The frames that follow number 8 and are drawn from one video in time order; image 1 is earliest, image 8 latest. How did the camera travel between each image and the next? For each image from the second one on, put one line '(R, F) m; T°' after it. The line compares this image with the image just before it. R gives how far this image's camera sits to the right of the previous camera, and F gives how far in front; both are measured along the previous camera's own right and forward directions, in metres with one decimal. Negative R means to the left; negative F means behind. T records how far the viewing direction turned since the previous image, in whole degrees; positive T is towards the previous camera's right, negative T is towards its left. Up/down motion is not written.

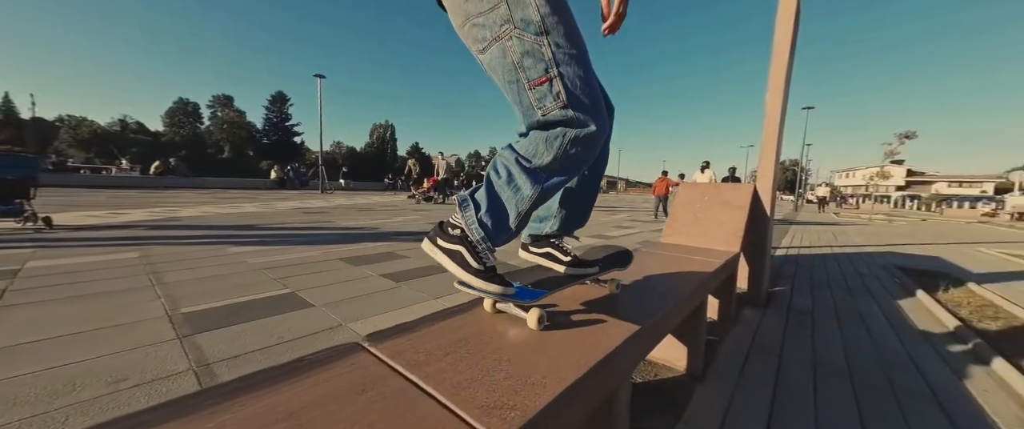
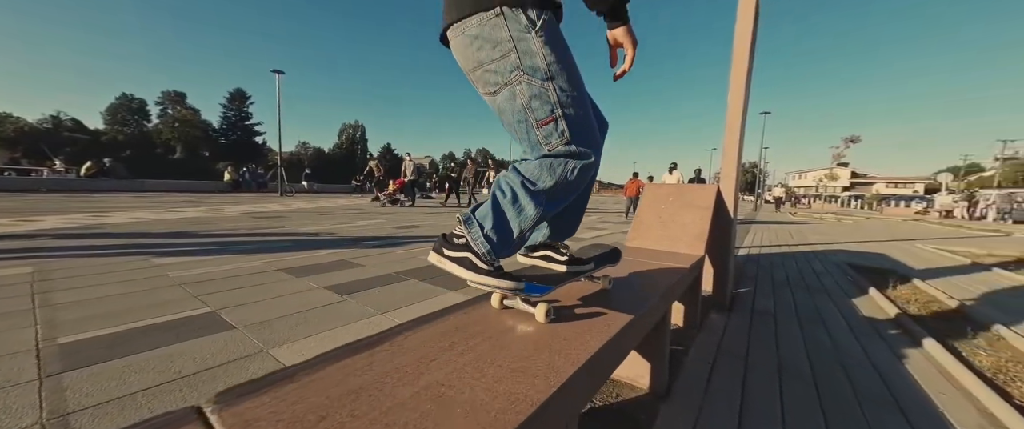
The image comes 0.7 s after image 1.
(+0.1, +0.2) m; +4°
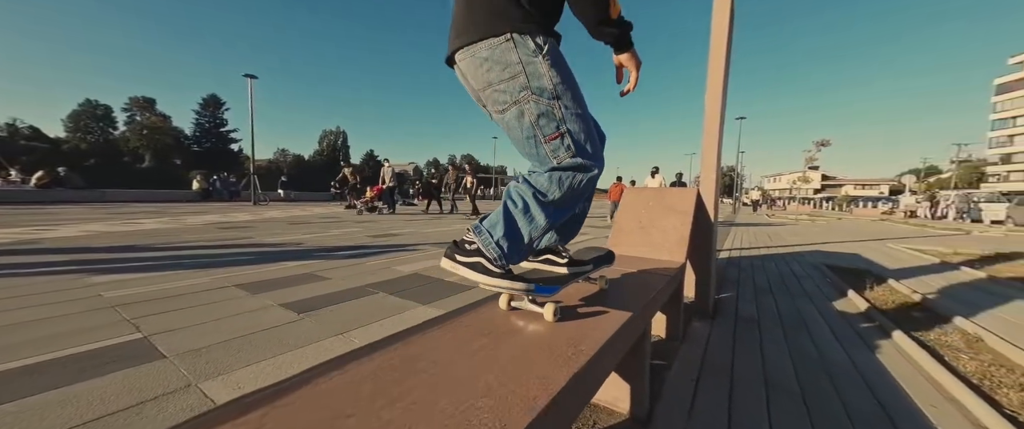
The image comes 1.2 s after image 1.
(+0.1, +0.1) m; +2°
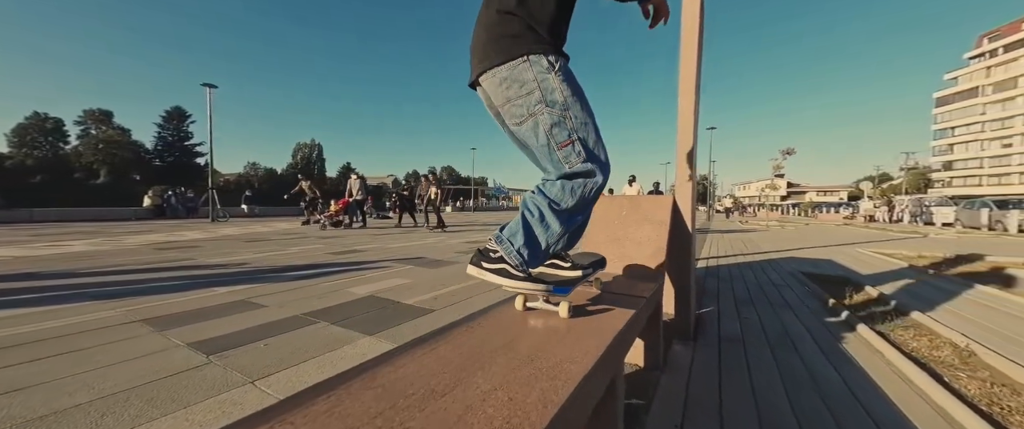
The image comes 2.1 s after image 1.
(+0.1, +0.3) m; +3°
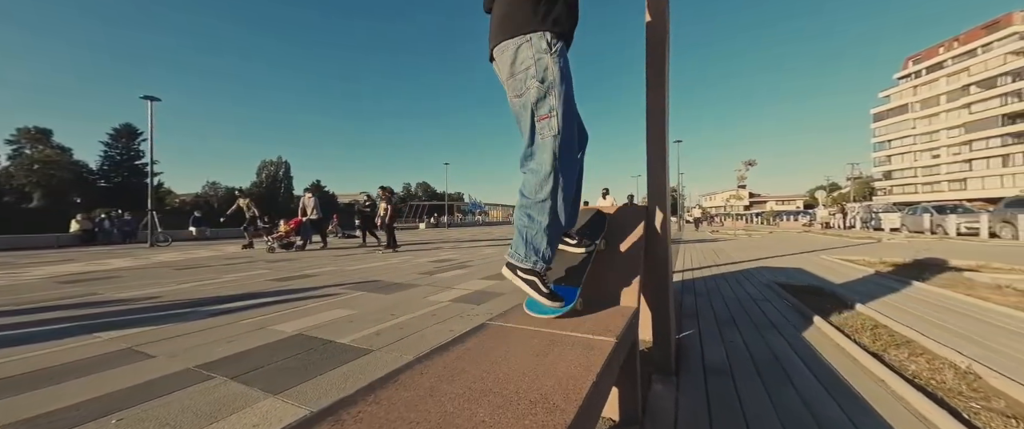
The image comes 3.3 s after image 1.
(+0.2, +0.4) m; +4°
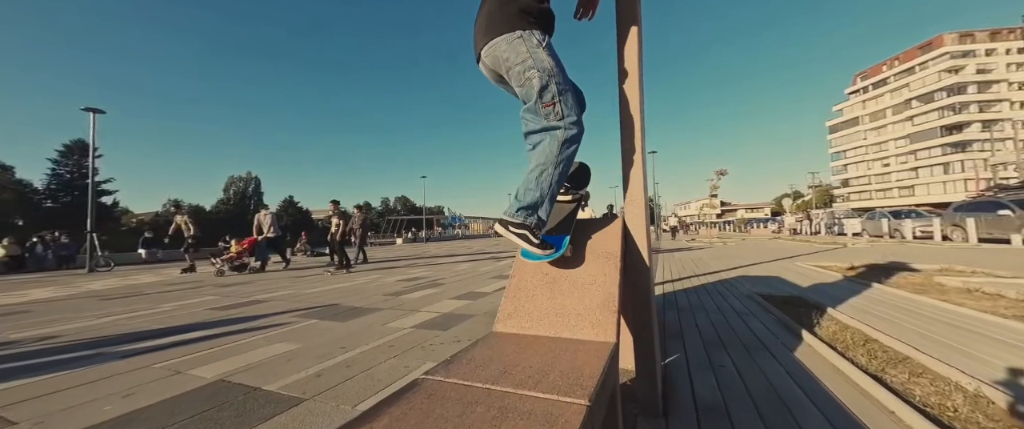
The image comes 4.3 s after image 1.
(+0.1, +0.3) m; +3°
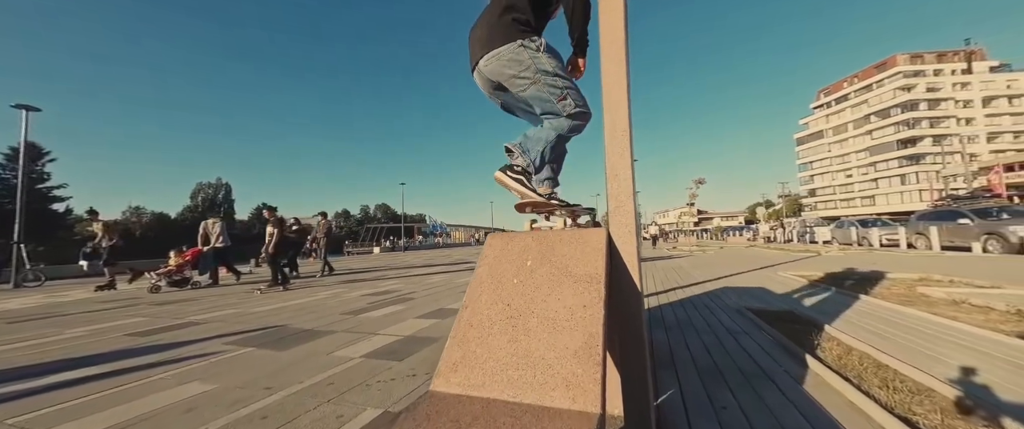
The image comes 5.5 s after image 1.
(+0.1, +0.4) m; +3°
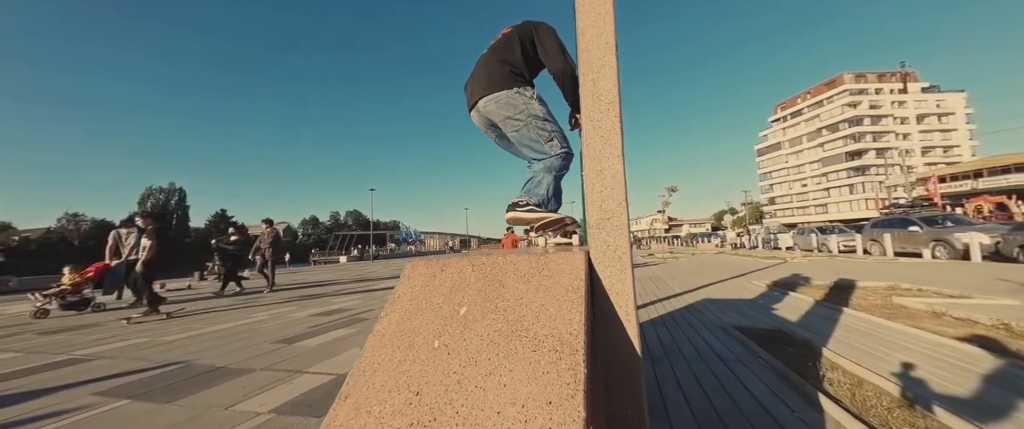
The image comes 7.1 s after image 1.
(+0.1, +0.5) m; +4°
